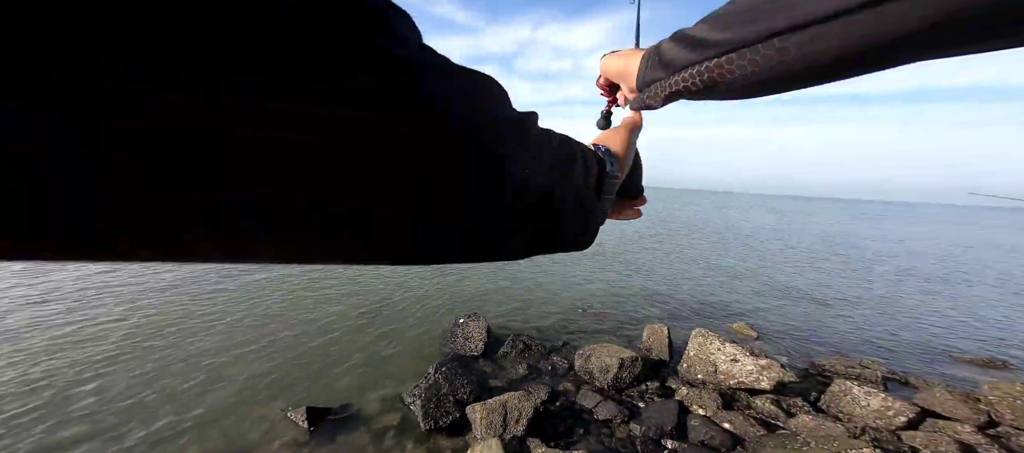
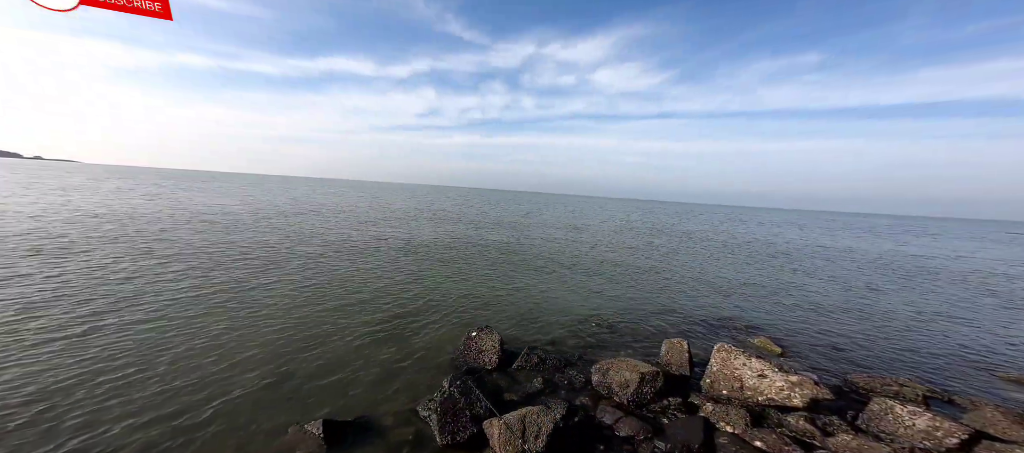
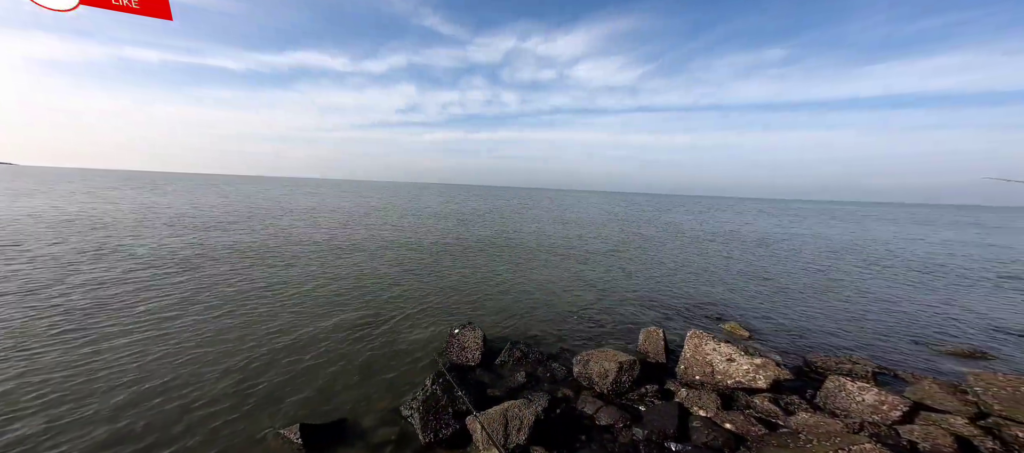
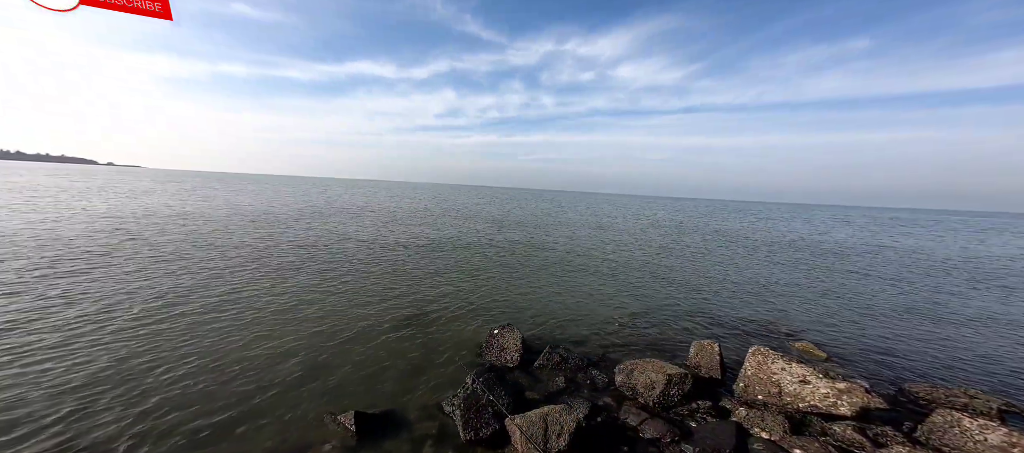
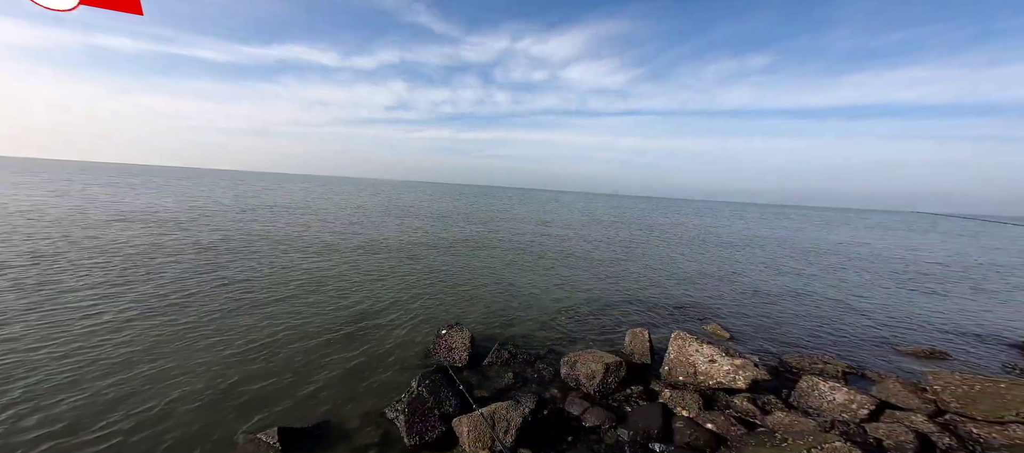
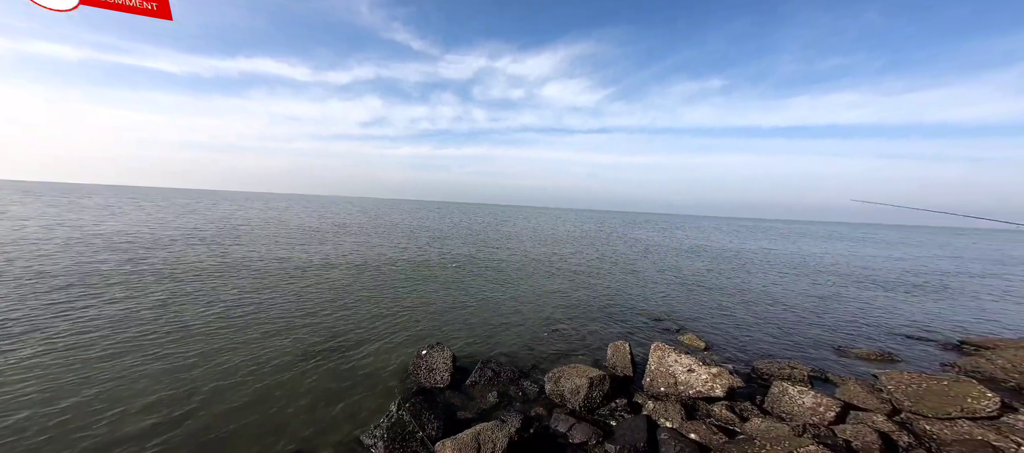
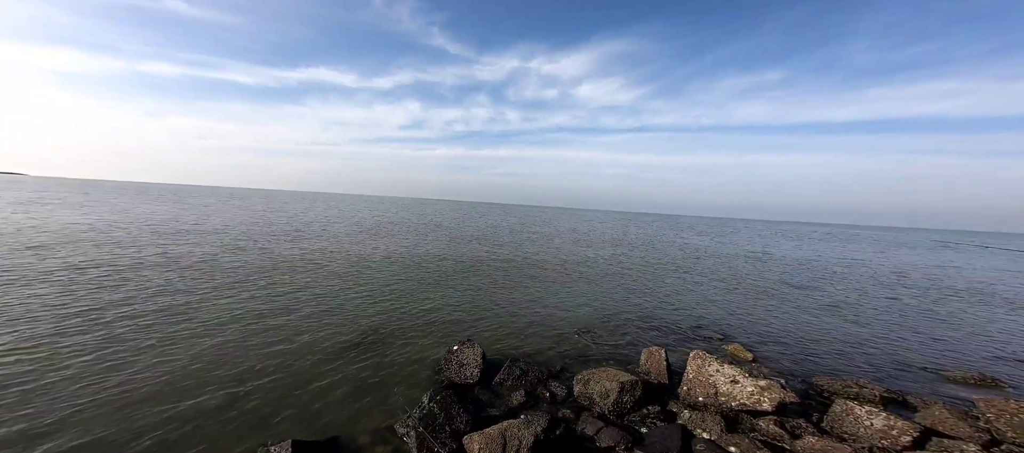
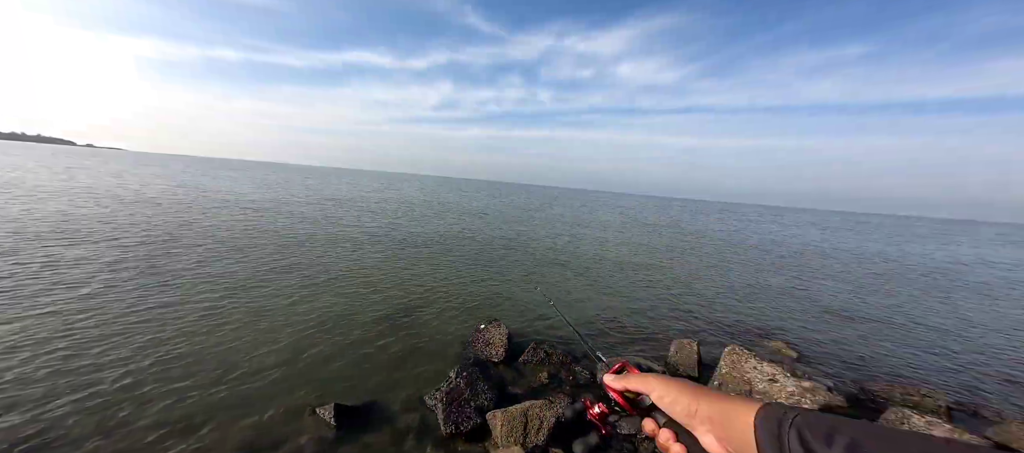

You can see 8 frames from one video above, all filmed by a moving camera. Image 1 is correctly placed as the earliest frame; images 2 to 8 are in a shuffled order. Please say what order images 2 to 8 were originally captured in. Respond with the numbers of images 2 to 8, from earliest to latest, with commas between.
8, 5, 2, 4, 3, 6, 7
